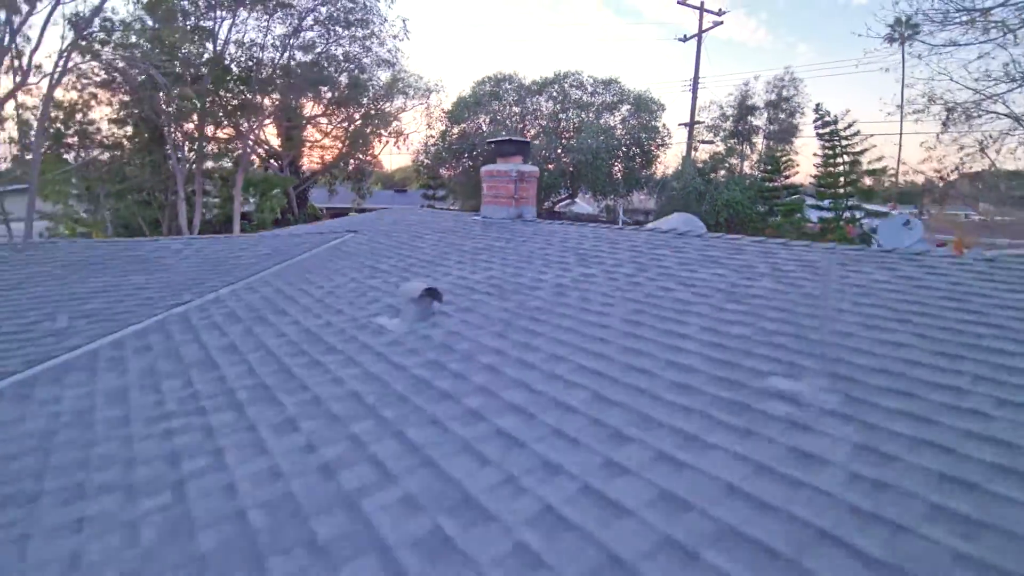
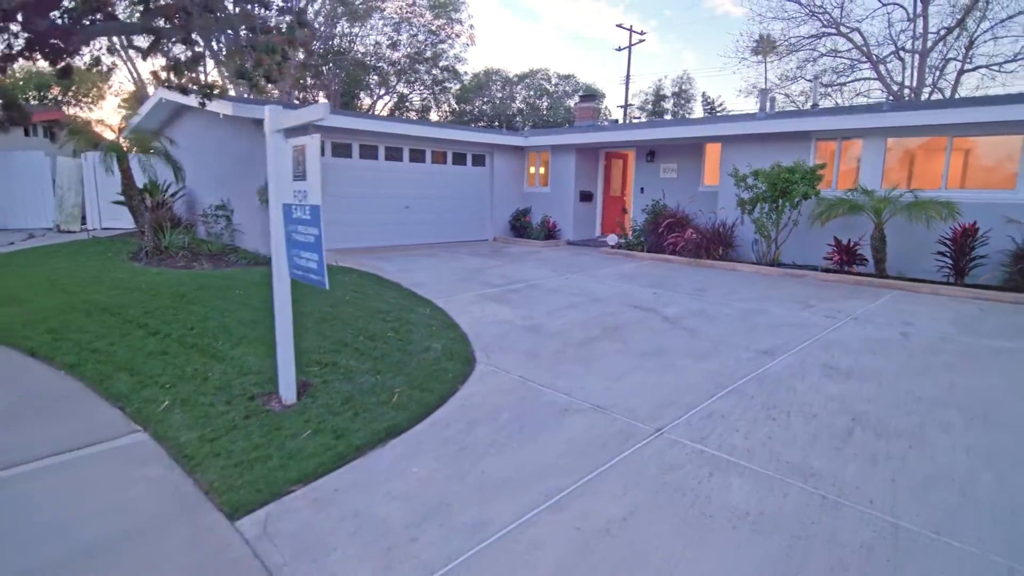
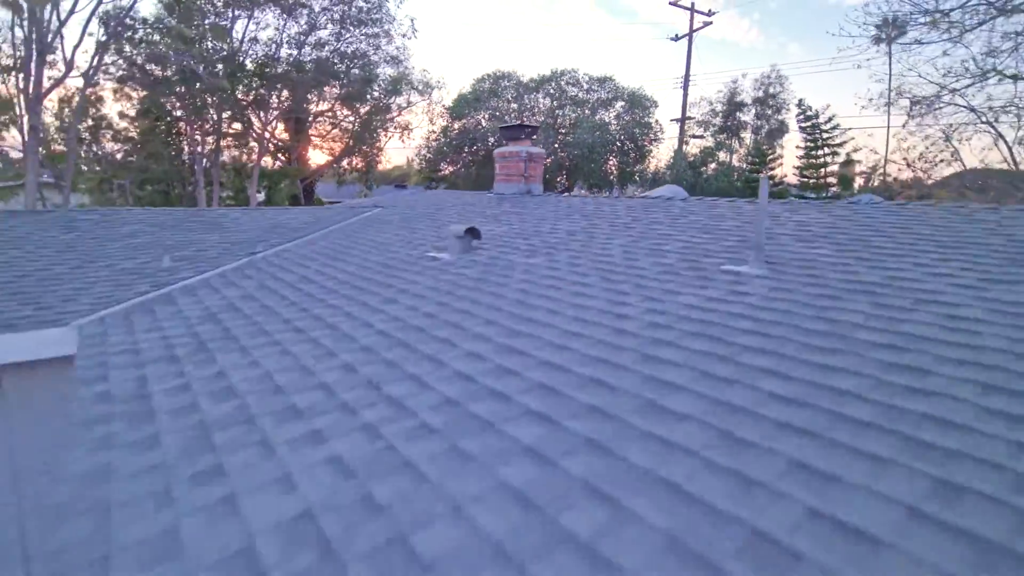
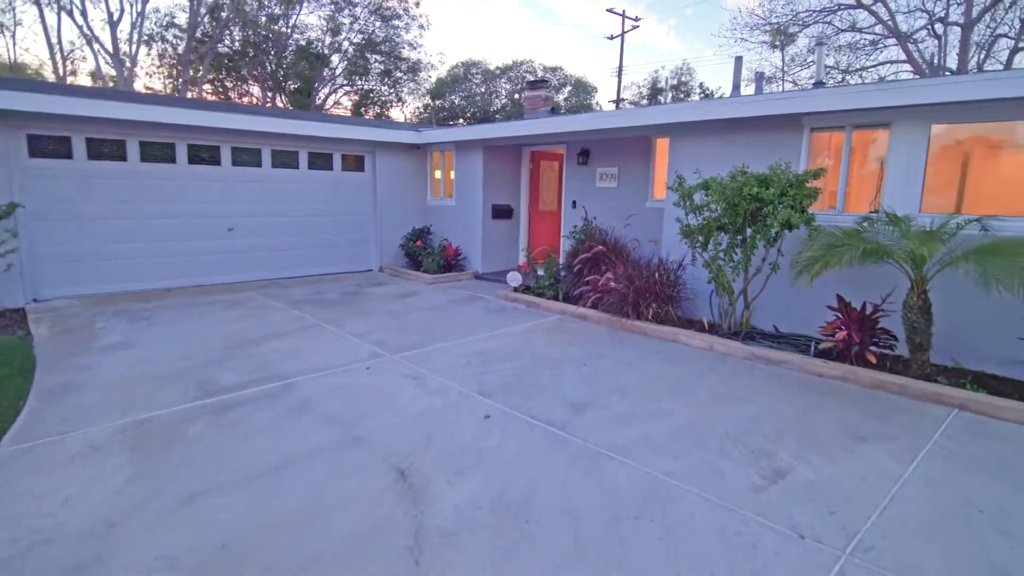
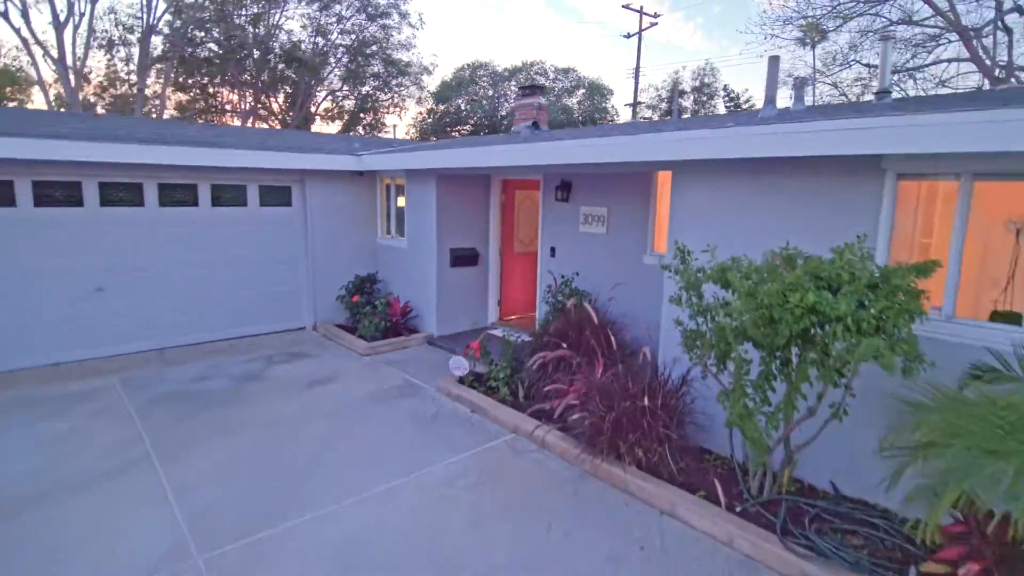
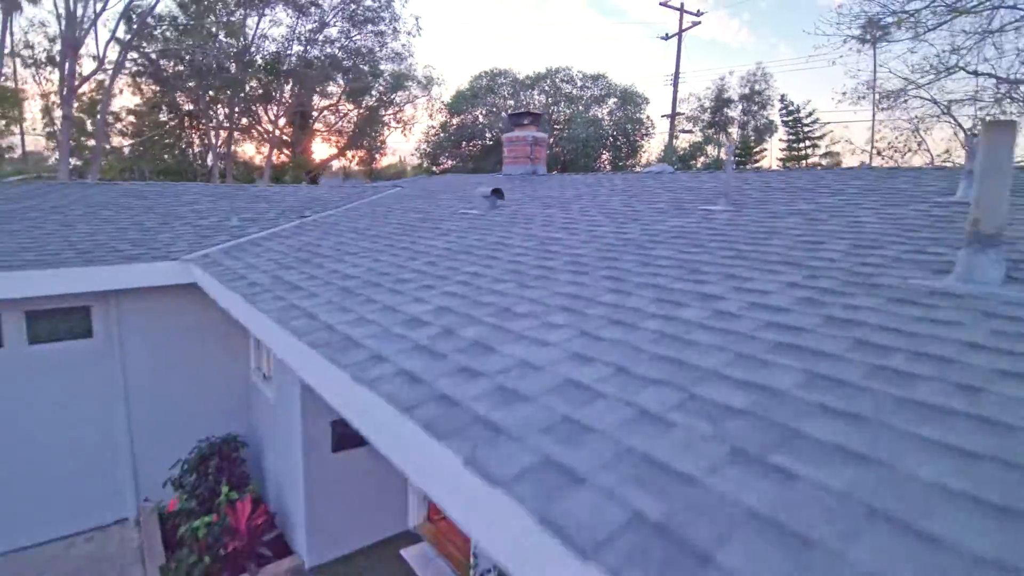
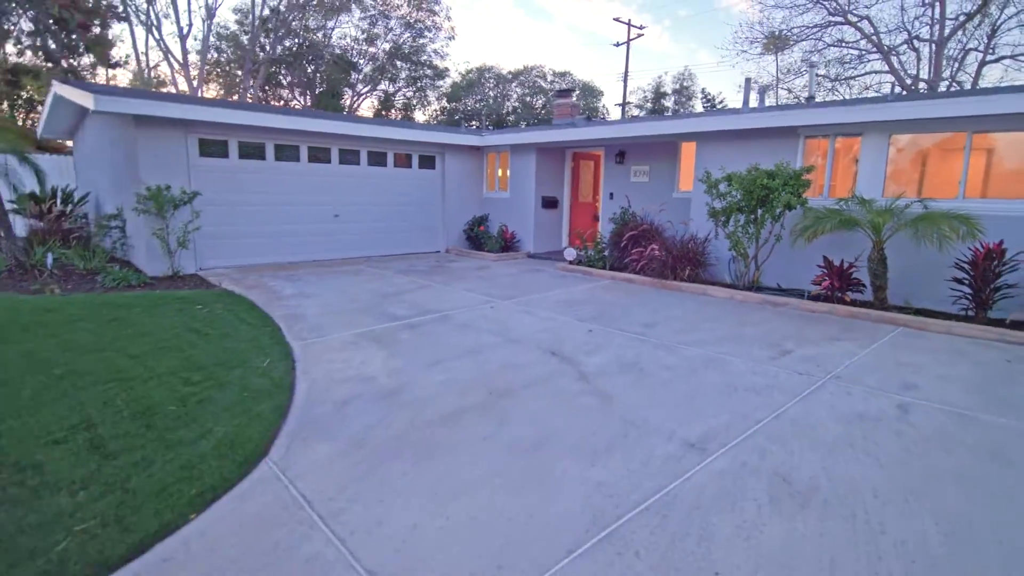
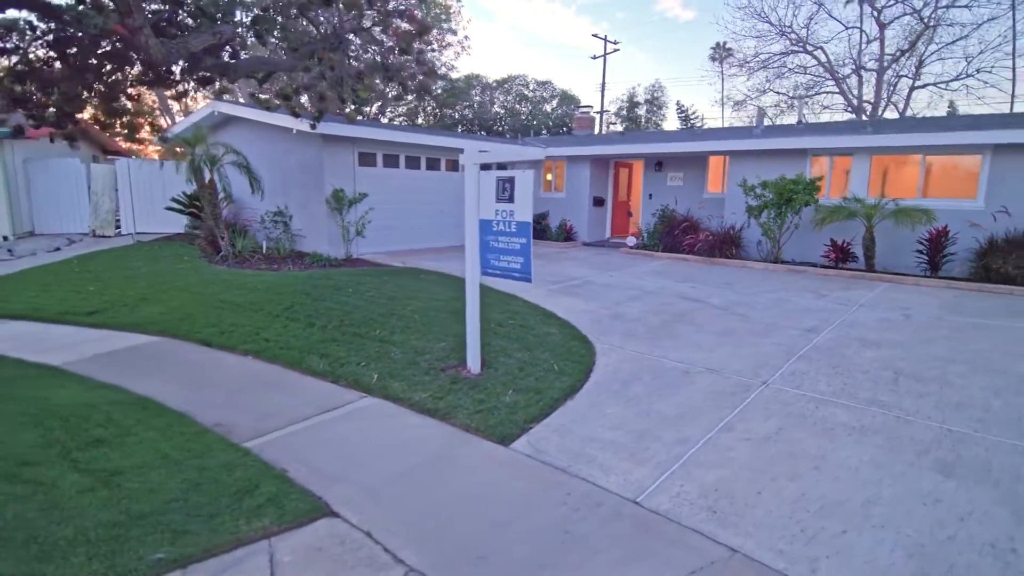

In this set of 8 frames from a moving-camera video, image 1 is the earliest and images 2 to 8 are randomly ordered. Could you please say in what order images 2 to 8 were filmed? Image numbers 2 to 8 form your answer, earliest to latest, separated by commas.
3, 6, 5, 4, 7, 2, 8
